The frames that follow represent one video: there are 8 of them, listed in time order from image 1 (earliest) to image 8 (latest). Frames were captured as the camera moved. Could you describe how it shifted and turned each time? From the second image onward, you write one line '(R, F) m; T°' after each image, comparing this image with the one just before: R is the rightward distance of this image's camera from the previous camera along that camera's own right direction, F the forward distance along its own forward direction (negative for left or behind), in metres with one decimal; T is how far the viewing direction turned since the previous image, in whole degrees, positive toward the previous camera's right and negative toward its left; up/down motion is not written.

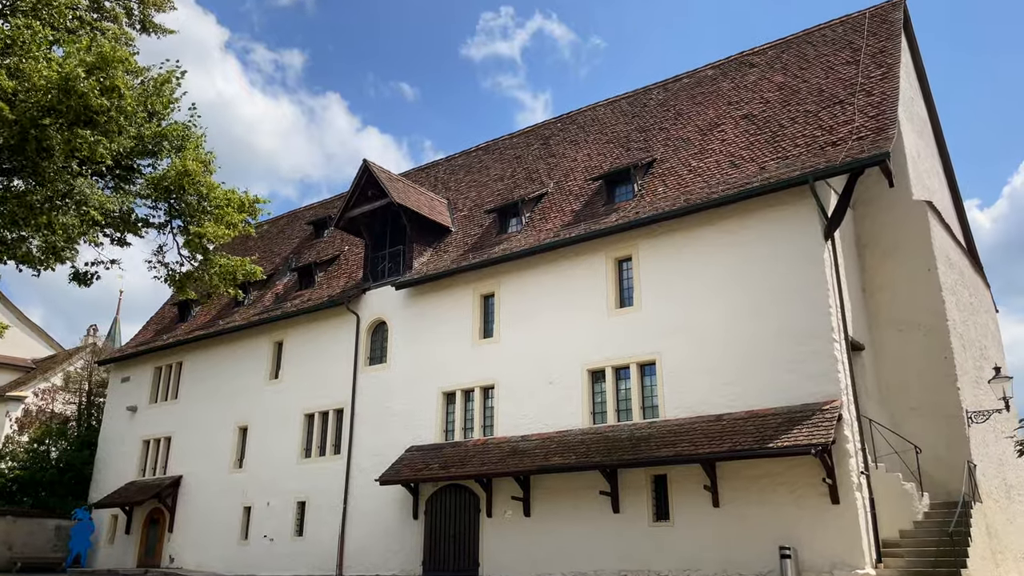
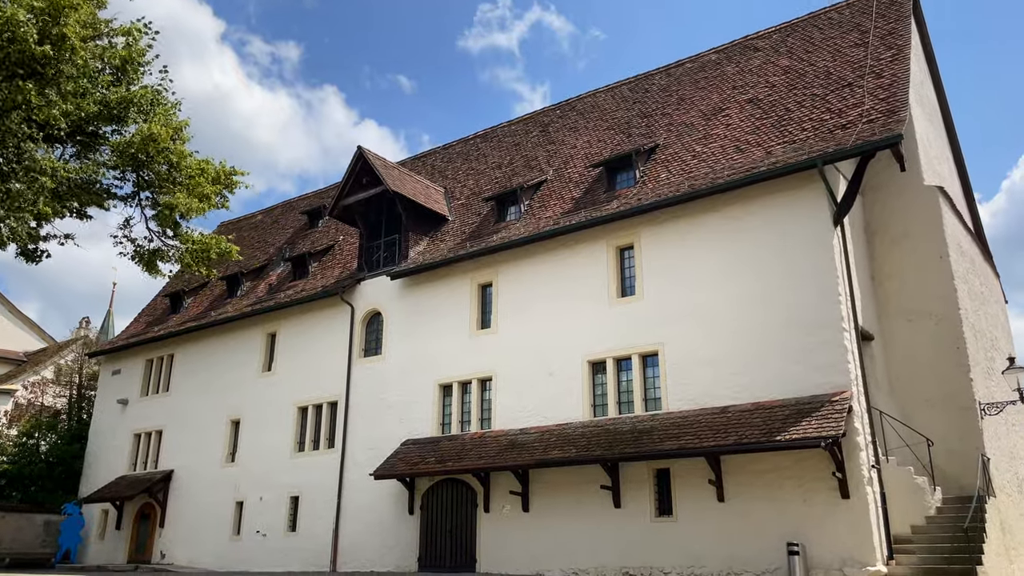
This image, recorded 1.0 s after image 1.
(0.0, +0.5) m; 0°
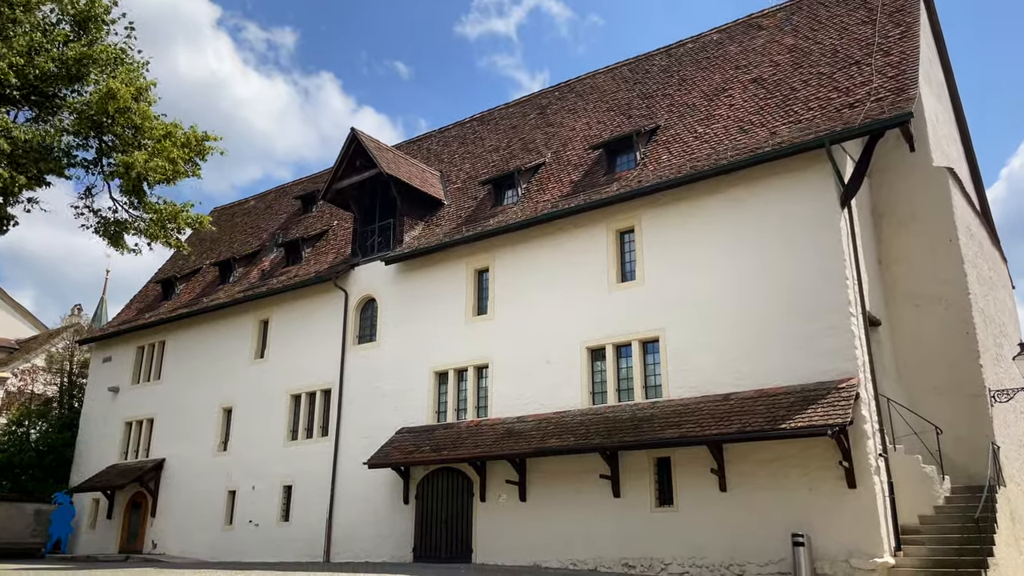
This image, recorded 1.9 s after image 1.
(0.0, +0.5) m; 0°
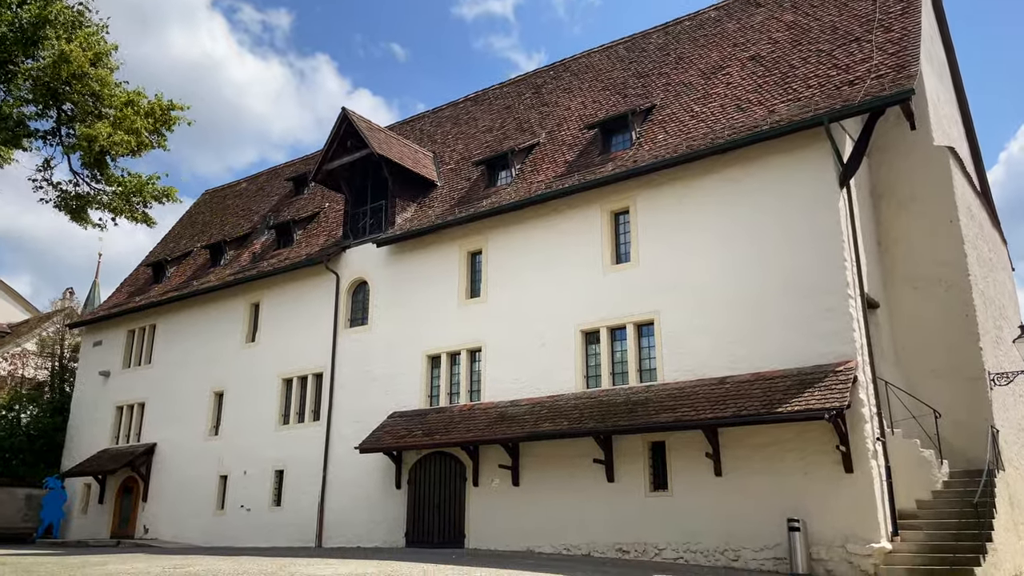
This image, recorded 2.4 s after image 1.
(+0.1, +0.3) m; 0°
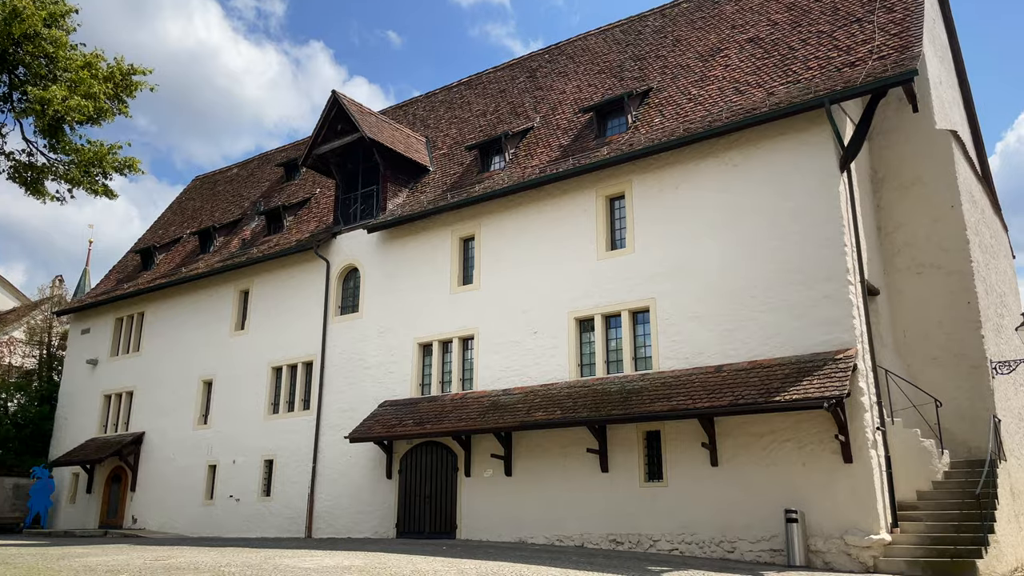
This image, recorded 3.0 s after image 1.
(+0.1, +0.4) m; 0°
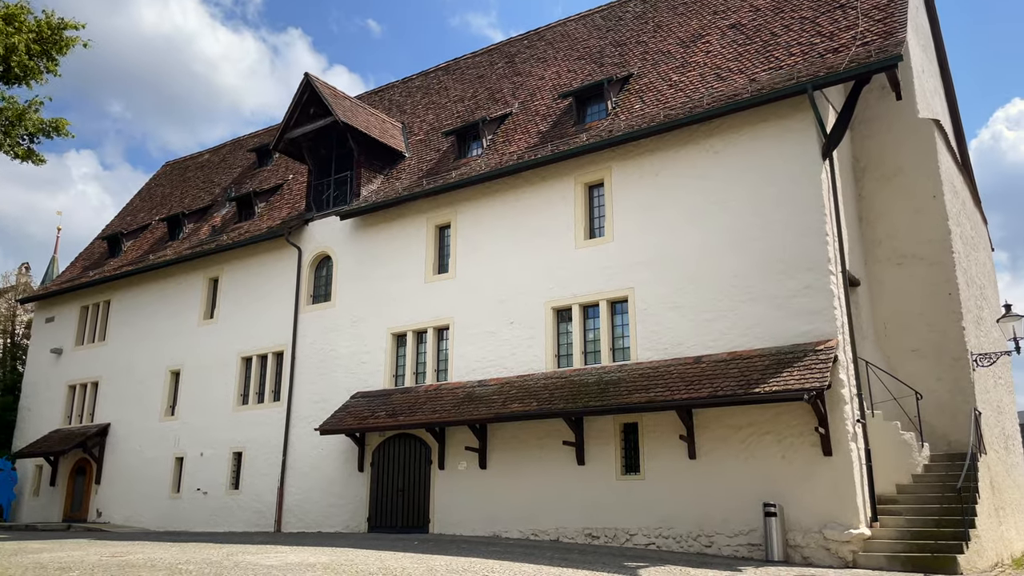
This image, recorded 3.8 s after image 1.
(+0.1, +0.4) m; +1°
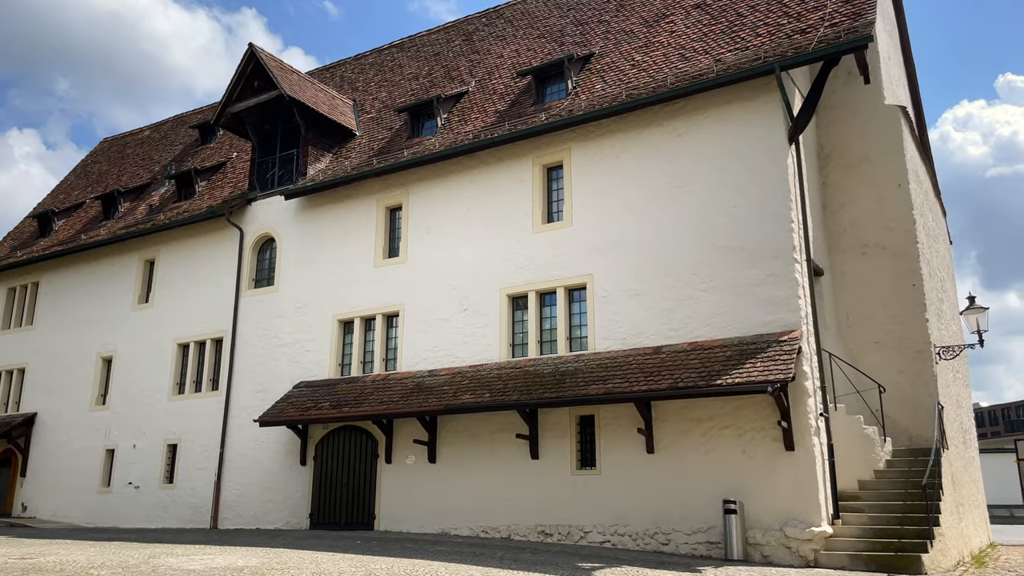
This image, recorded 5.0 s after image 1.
(+0.1, +0.8) m; +3°
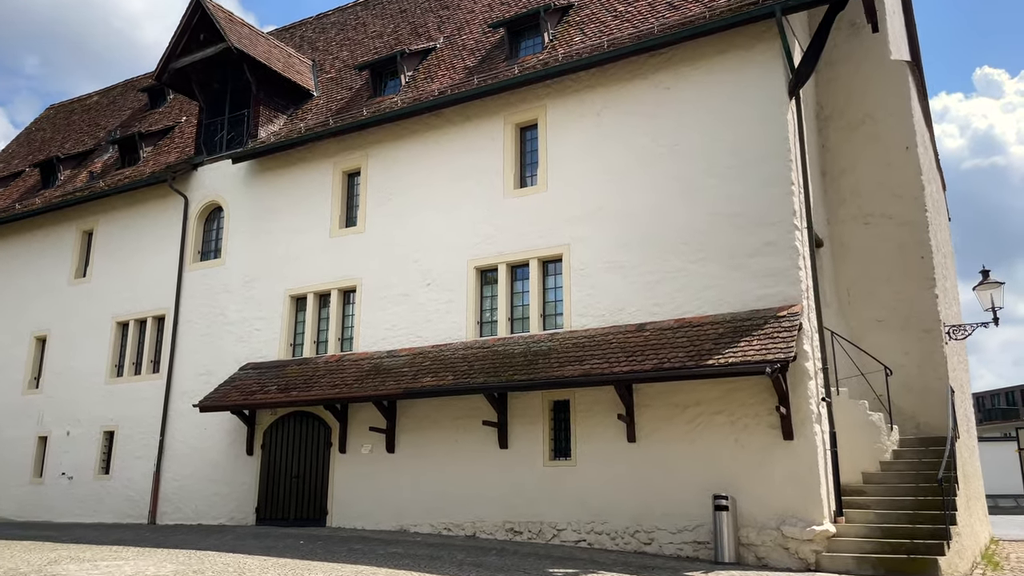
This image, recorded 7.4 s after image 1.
(+0.2, +1.5) m; +1°
